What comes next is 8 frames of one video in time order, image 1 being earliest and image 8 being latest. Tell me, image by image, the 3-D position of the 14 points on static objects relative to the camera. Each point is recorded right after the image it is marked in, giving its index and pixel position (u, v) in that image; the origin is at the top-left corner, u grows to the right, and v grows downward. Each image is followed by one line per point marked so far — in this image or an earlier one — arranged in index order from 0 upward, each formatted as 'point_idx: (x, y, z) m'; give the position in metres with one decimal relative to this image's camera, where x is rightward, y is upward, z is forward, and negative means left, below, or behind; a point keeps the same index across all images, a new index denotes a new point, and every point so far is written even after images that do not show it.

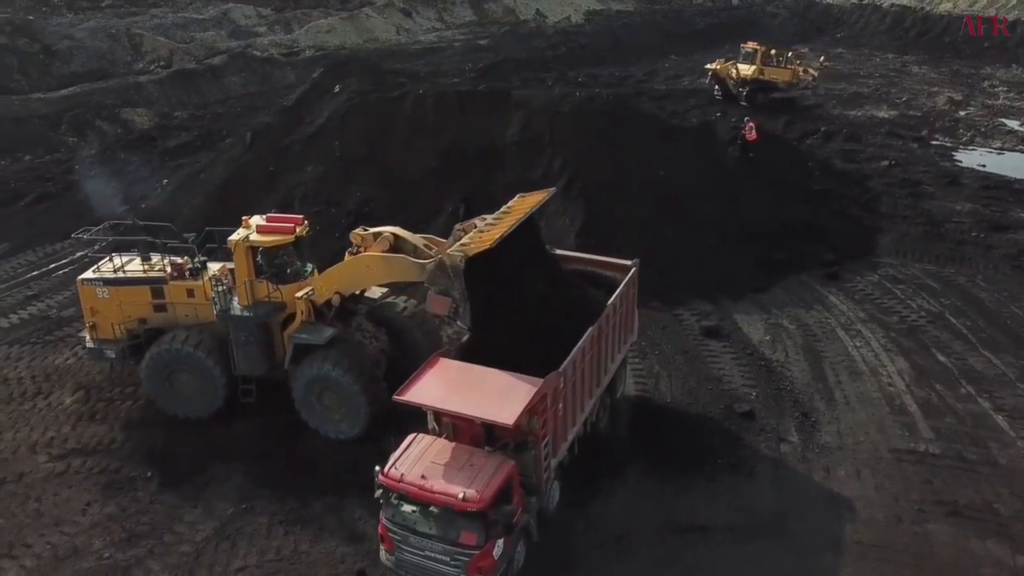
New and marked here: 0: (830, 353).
0: (+3.9, -0.8, +9.9) m
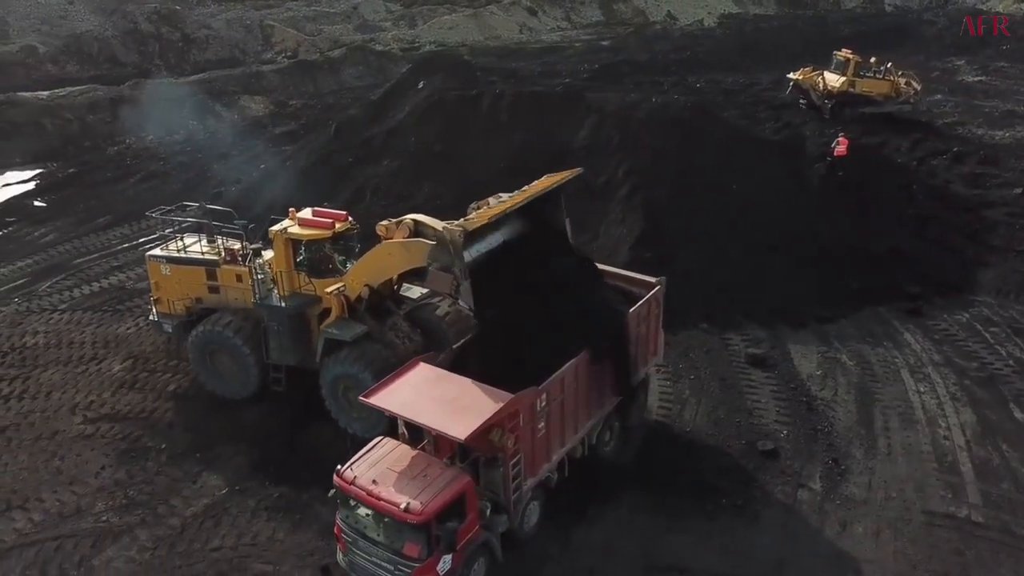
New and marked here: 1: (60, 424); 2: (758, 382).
0: (+4.2, -1.2, +9.0) m
1: (-4.8, -1.4, +8.6) m
2: (+2.8, -1.1, +9.2) m
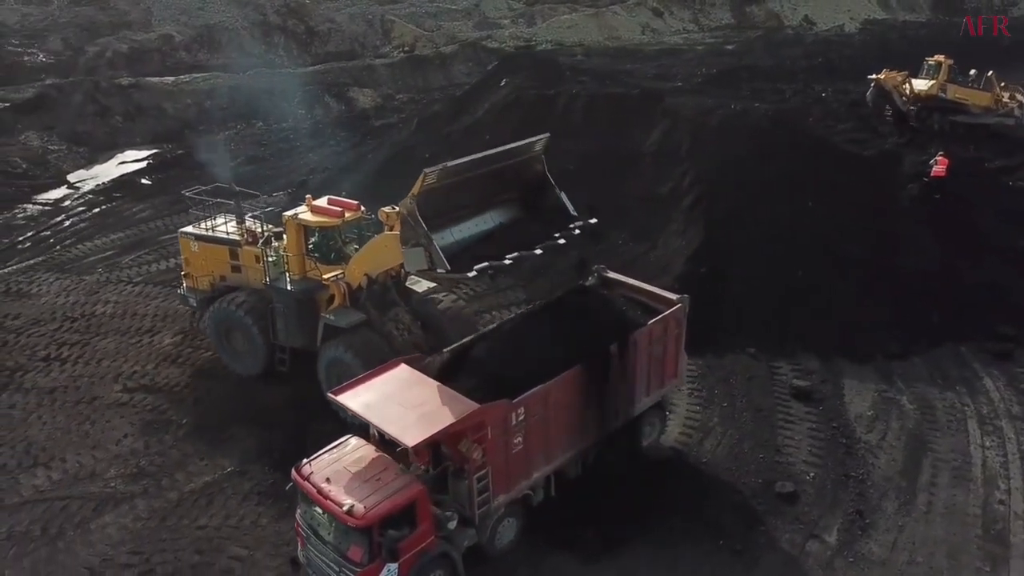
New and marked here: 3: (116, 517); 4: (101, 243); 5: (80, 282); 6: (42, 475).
0: (+4.3, -1.6, +8.1) m
1: (-4.6, -1.1, +9.1) m
2: (+3.0, -1.3, +8.5) m
3: (-3.5, -2.0, +7.3) m
4: (-6.6, +0.7, +13.2) m
5: (-6.2, +0.1, +11.8) m
6: (-4.5, -1.8, +7.8) m
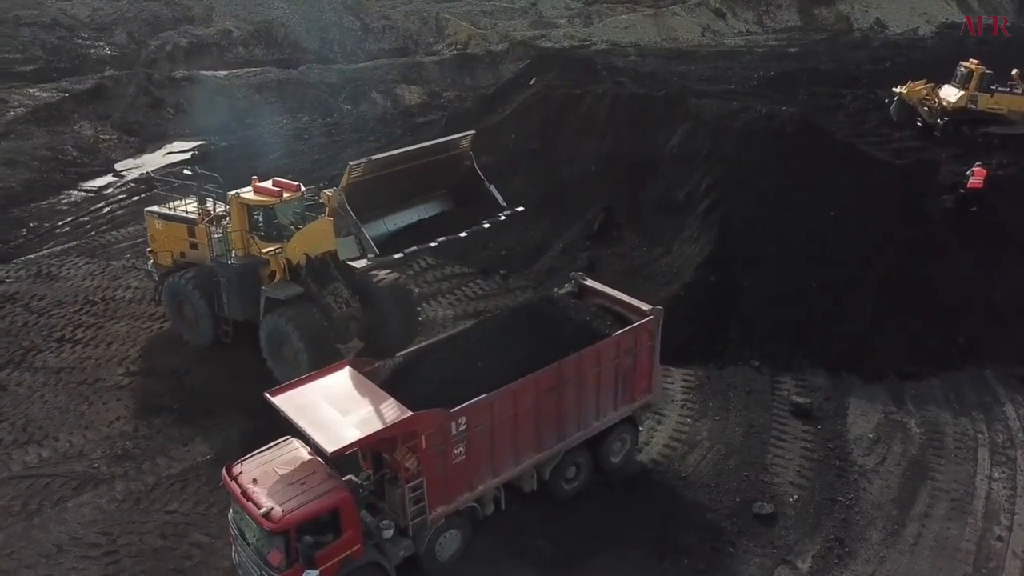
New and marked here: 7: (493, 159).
0: (+4.0, -1.7, +7.6) m
1: (-4.7, -1.0, +9.4) m
2: (+2.8, -1.5, +8.1) m
3: (-3.8, -1.9, +7.4) m
4: (-6.3, +1.0, +13.6) m
5: (-6.0, +0.3, +12.2) m
6: (-4.7, -1.6, +8.1) m
7: (-0.3, +2.2, +13.7) m
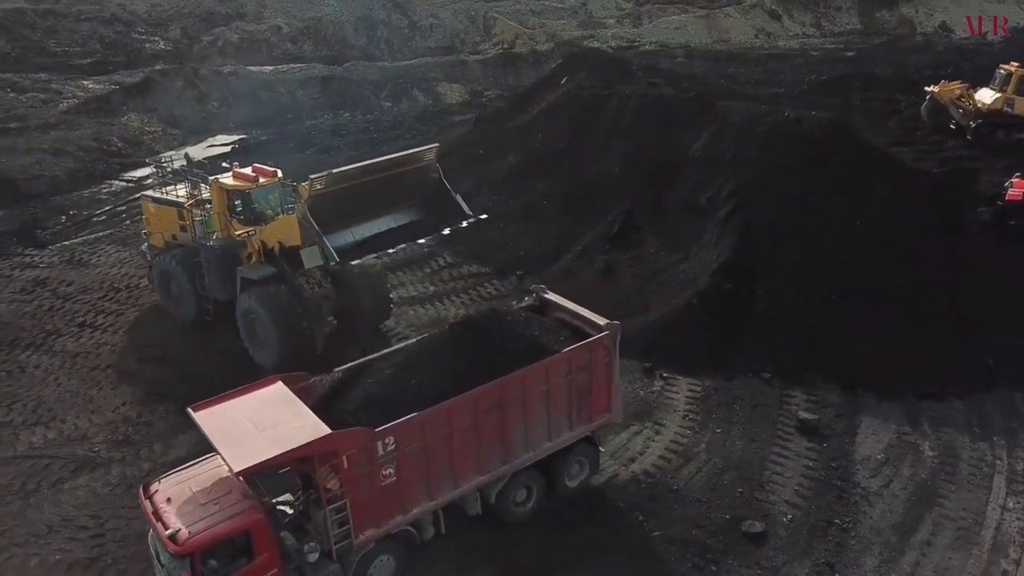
0: (+3.9, -1.9, +7.2) m
1: (-4.7, -0.8, +9.6) m
2: (+2.7, -1.6, +7.8) m
3: (-3.9, -1.8, +7.6) m
4: (-5.9, +1.1, +13.9) m
5: (-5.8, +0.5, +12.5) m
6: (-4.8, -1.5, +8.3) m
7: (+0.1, +2.2, +13.6) m
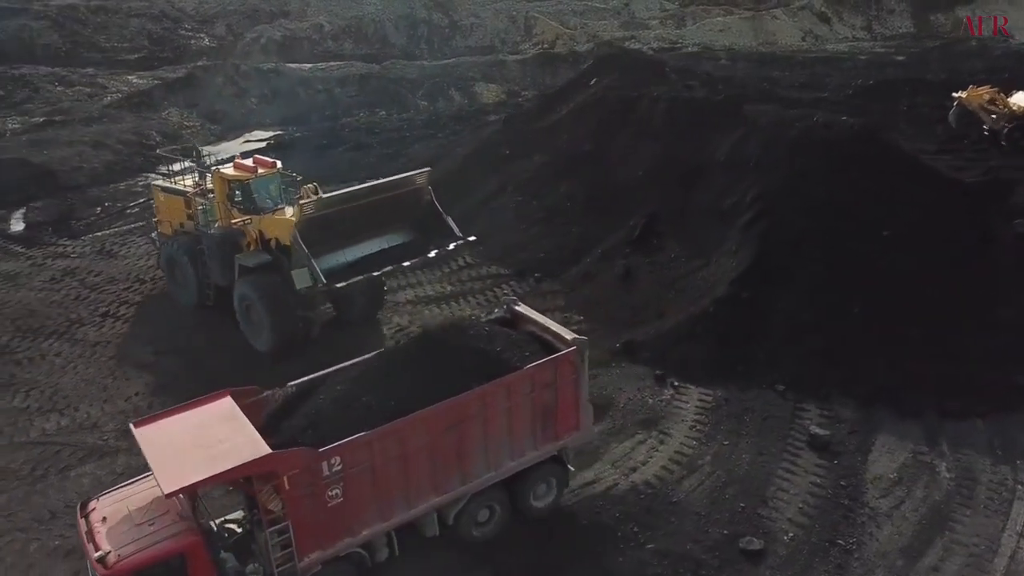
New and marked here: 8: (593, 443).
0: (+3.9, -2.0, +6.9) m
1: (-4.5, -0.7, +9.8) m
2: (+2.7, -1.7, +7.6) m
3: (-3.9, -1.7, +7.7) m
4: (-5.4, +1.3, +14.1) m
5: (-5.4, +0.6, +12.7) m
6: (-4.7, -1.4, +8.5) m
7: (+0.5, +2.1, +13.5) m
8: (+0.8, -1.5, +8.0) m
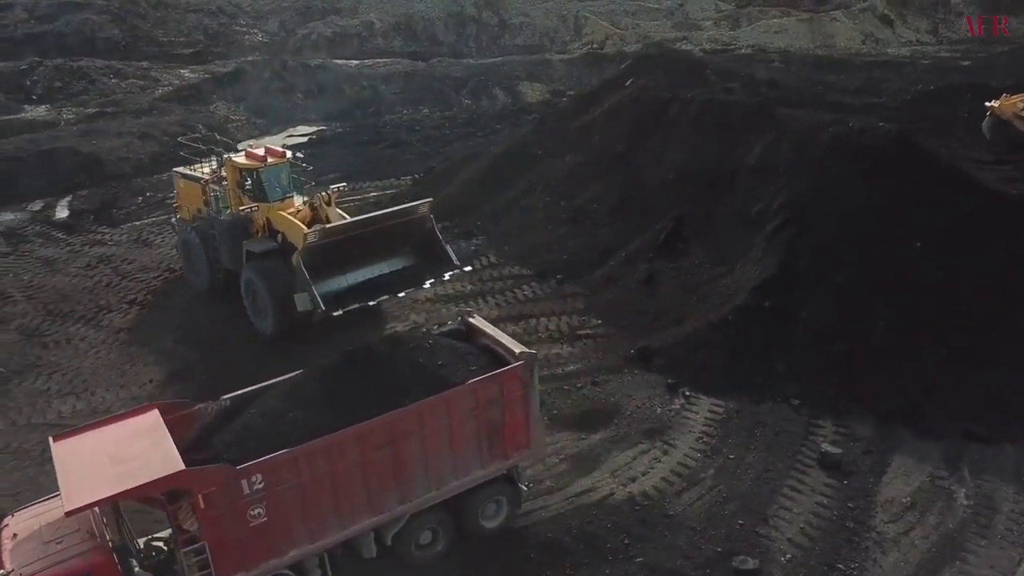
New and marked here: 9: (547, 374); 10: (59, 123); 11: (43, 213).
0: (+3.7, -2.2, +6.5) m
1: (-4.4, -0.6, +10.0) m
2: (+2.7, -1.8, +7.3) m
3: (-4.0, -1.6, +7.9) m
4: (-4.9, +1.4, +14.4) m
5: (-5.0, +0.8, +13.0) m
6: (-4.7, -1.2, +8.7) m
7: (+1.1, +2.1, +13.3) m
8: (+0.8, -1.6, +7.8) m
9: (+0.4, -1.0, +9.1) m
10: (-9.5, +3.5, +17.1) m
11: (-8.0, +1.3, +13.9) m
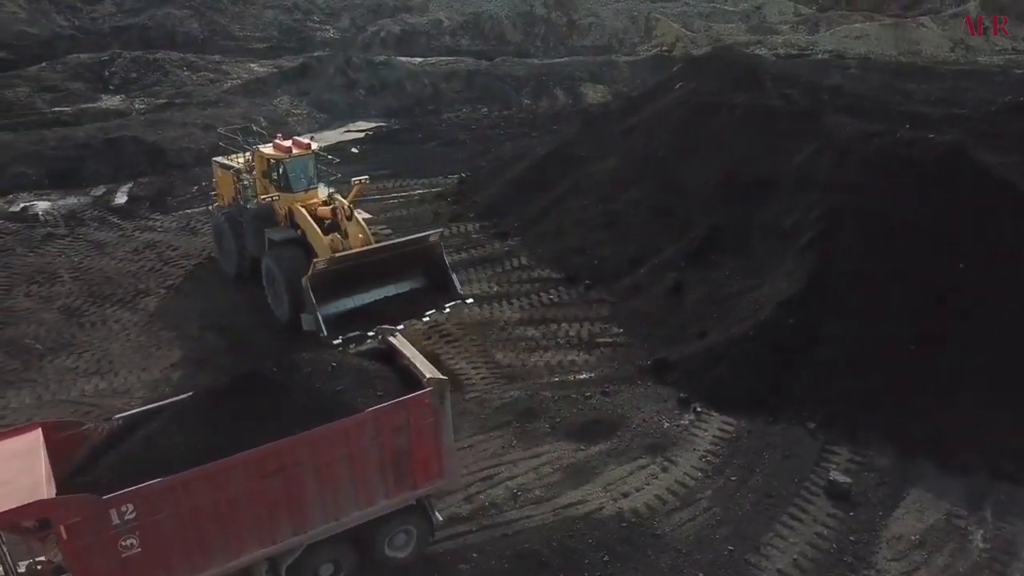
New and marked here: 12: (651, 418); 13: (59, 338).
0: (+3.5, -2.4, +6.0) m
1: (-4.1, -0.4, +10.2) m
2: (+2.5, -1.9, +6.9) m
3: (-4.0, -1.4, +8.1) m
4: (-4.1, +1.6, +14.7) m
5: (-4.4, +1.0, +13.3) m
6: (-4.6, -1.0, +9.0) m
7: (+1.7, +2.0, +13.1) m
8: (+0.7, -1.6, +7.6) m
9: (+0.5, -1.0, +9.0) m
10: (-8.4, +3.8, +17.9) m
11: (-7.3, +1.6, +14.5) m
12: (+1.4, -1.3, +8.3) m
13: (-5.5, -0.6, +9.9) m
